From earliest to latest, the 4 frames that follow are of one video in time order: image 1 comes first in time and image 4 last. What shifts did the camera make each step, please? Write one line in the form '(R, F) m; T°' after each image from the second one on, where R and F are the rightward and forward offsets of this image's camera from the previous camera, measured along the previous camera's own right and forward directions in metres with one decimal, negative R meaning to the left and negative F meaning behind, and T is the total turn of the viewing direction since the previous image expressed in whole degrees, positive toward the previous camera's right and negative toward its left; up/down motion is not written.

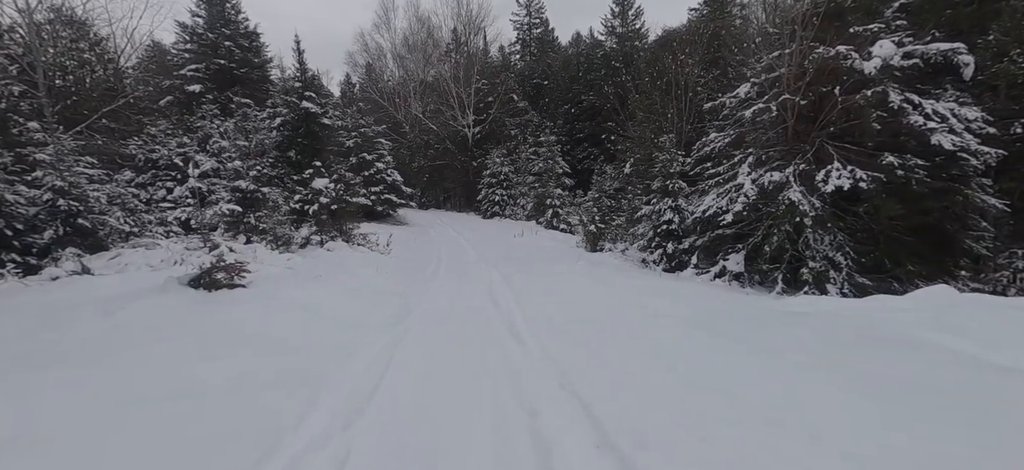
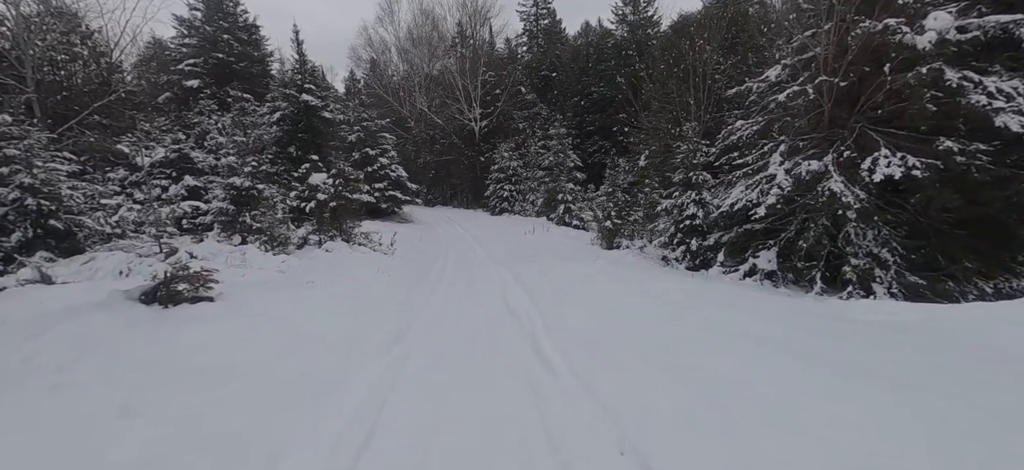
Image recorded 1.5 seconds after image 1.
(-0.1, +0.7) m; -1°
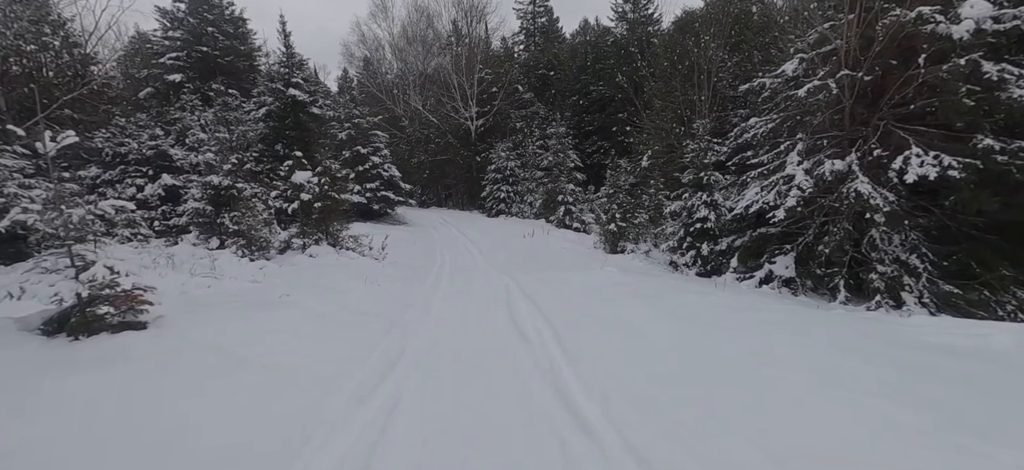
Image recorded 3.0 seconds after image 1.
(-0.1, +0.7) m; +1°
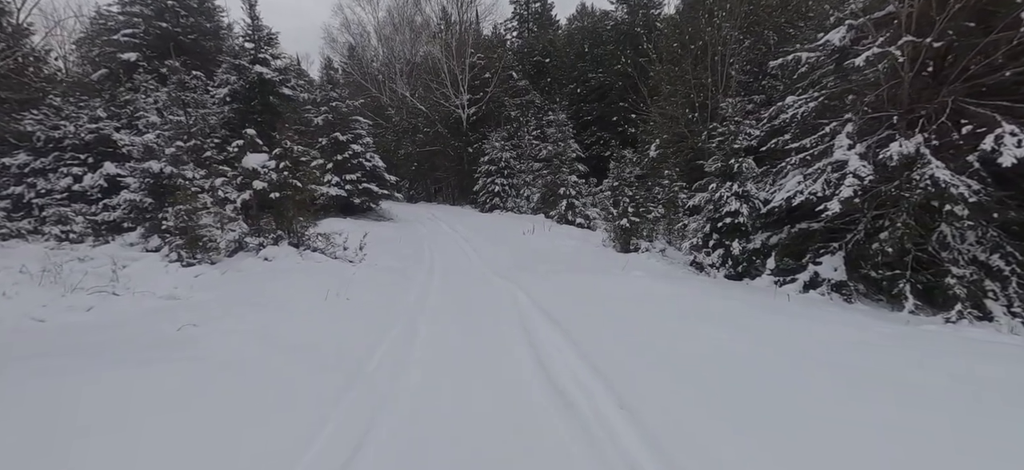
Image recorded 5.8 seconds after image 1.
(-0.2, +1.5) m; +1°
